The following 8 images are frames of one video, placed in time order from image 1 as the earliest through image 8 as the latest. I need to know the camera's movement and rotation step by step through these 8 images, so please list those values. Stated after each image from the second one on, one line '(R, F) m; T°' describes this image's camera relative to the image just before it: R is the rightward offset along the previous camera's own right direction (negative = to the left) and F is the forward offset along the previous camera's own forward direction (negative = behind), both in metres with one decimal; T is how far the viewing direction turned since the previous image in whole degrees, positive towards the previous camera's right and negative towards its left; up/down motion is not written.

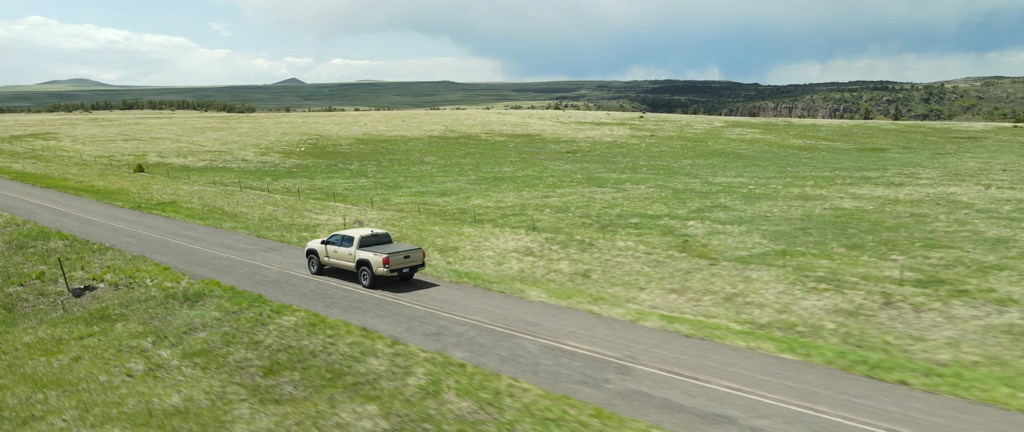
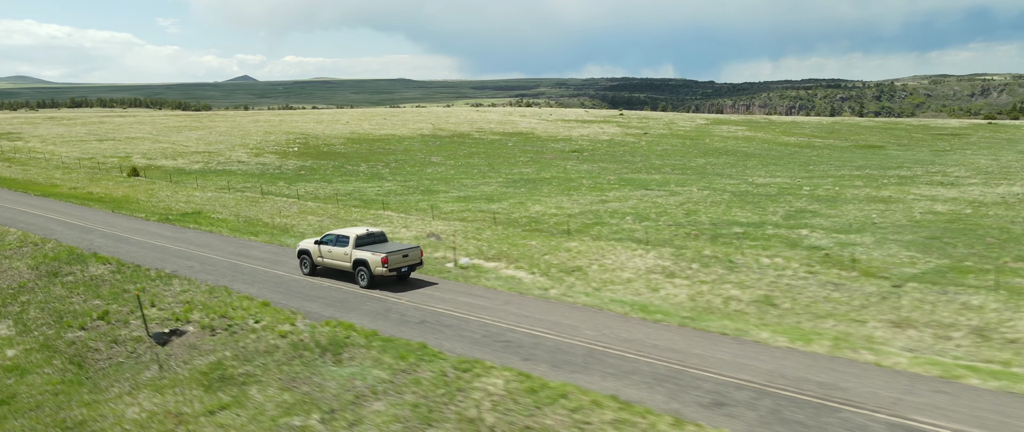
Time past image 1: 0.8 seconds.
(-5.8, +4.4) m; +3°
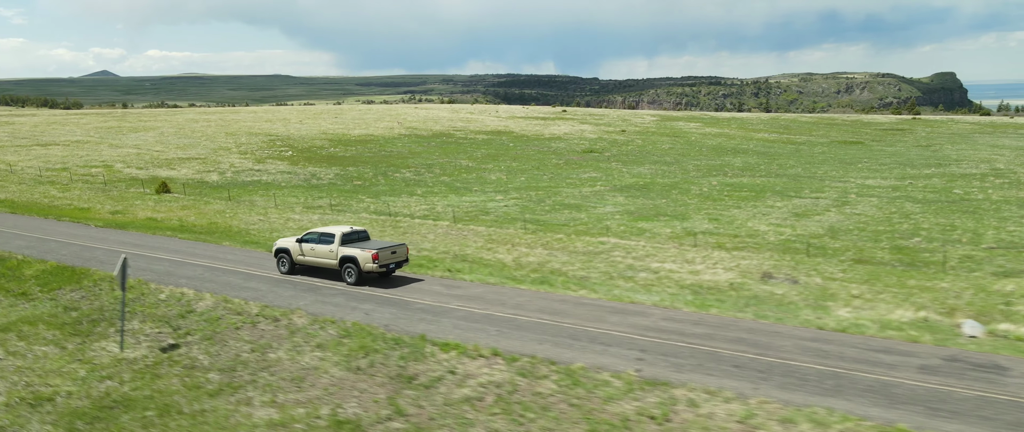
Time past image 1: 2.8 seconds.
(-15.1, +9.3) m; +8°
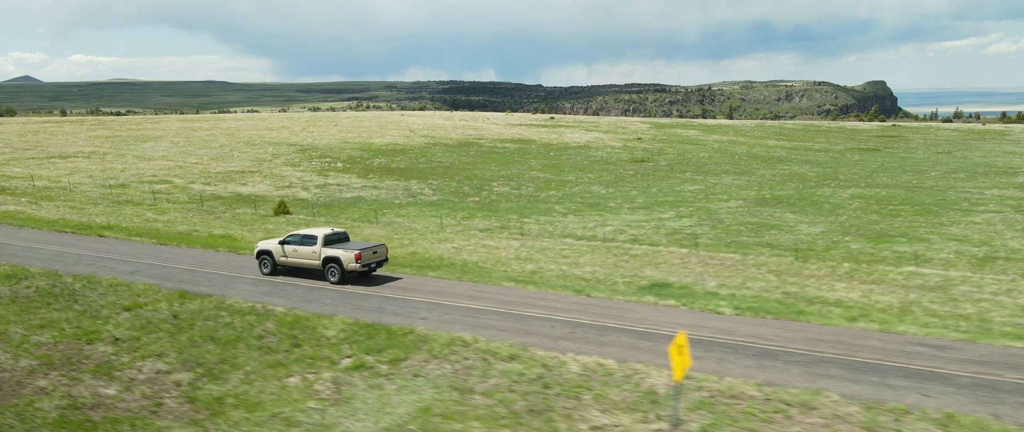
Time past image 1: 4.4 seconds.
(-12.4, +5.3) m; +4°
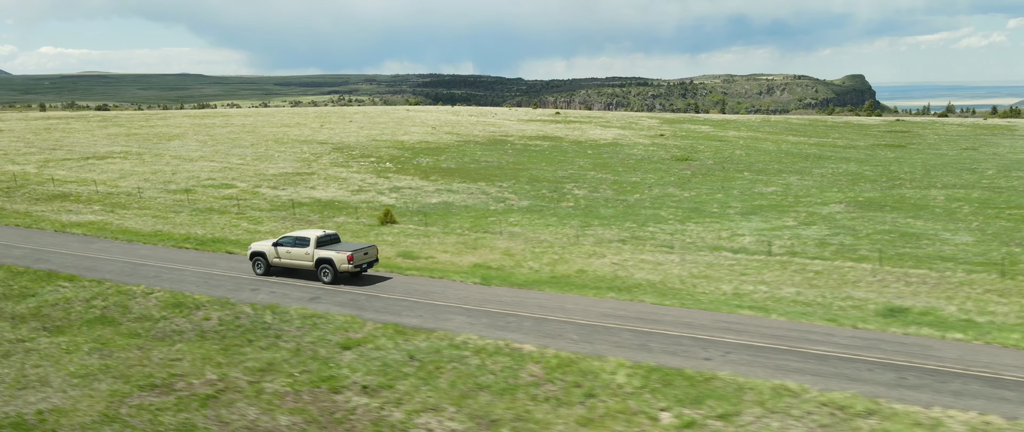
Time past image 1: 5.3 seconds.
(-7.2, +2.4) m; +1°
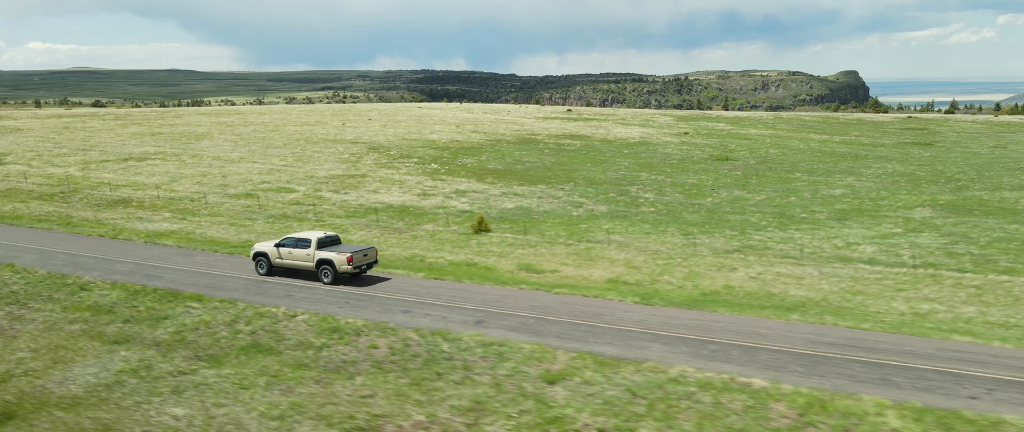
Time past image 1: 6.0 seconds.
(-5.2, +1.7) m; 0°
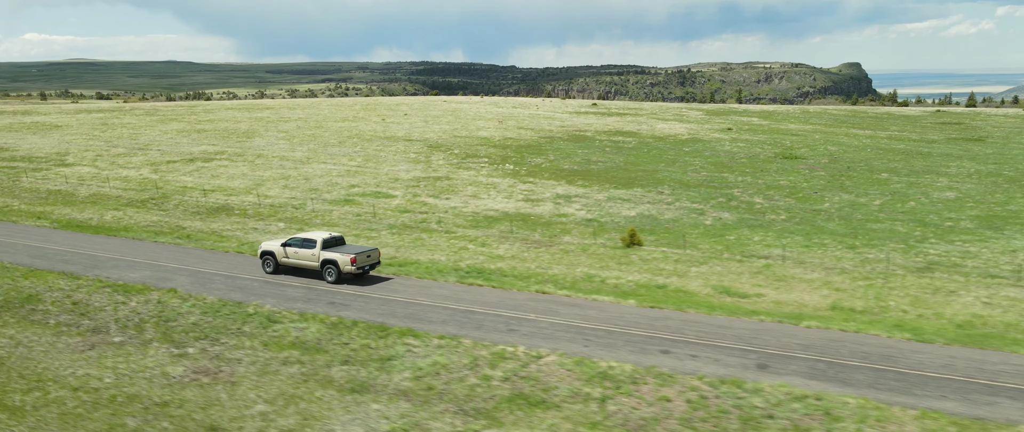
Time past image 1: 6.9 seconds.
(-7.0, +2.6) m; 0°
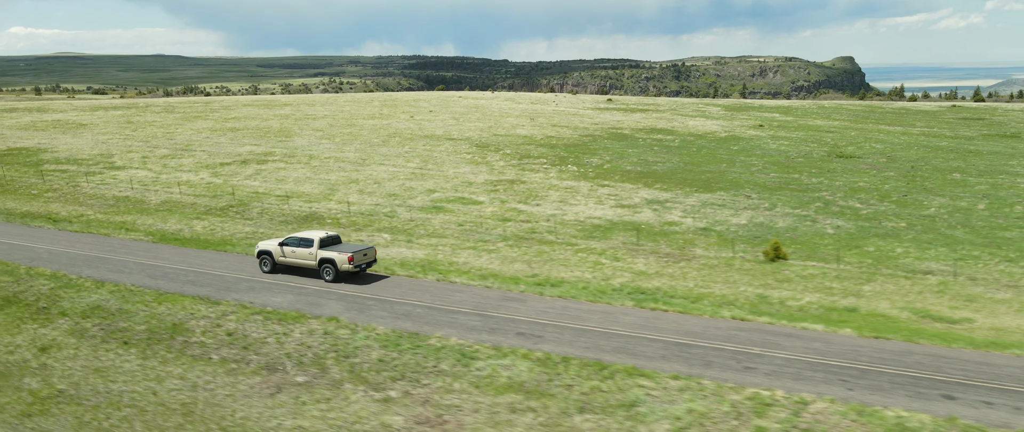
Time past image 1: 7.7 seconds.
(-6.1, +2.3) m; 0°
